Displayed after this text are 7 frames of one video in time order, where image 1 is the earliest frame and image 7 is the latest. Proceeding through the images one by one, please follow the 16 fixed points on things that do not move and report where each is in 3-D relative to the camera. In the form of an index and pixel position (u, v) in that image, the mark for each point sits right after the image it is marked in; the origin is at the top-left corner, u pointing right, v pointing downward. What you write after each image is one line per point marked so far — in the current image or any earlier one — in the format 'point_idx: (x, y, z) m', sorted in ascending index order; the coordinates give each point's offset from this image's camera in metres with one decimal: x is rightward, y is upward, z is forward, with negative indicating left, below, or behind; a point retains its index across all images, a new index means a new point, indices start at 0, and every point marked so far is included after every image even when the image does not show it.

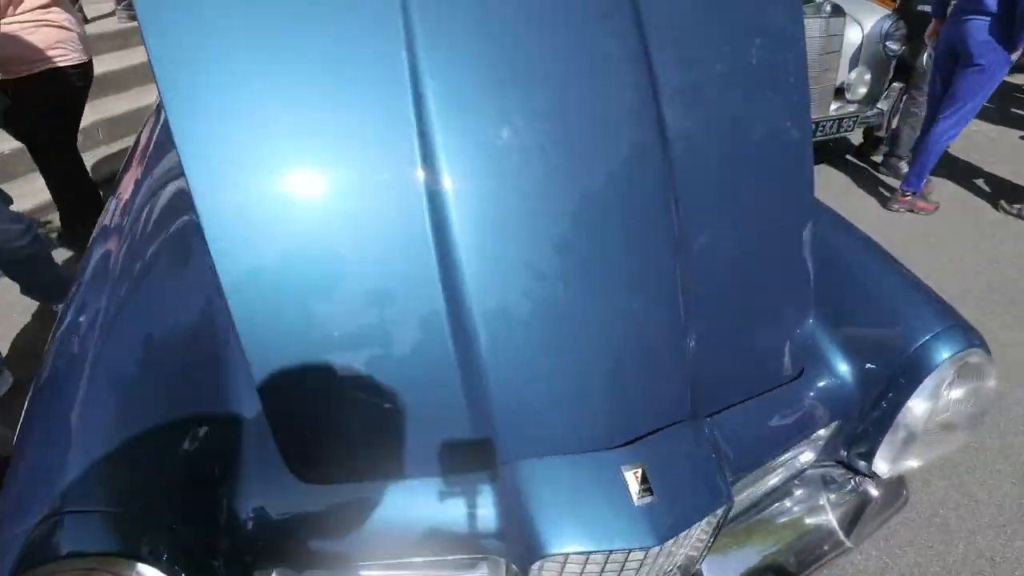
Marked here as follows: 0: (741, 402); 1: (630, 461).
0: (+0.6, -0.3, +1.3) m
1: (+0.2, -0.3, +1.1) m
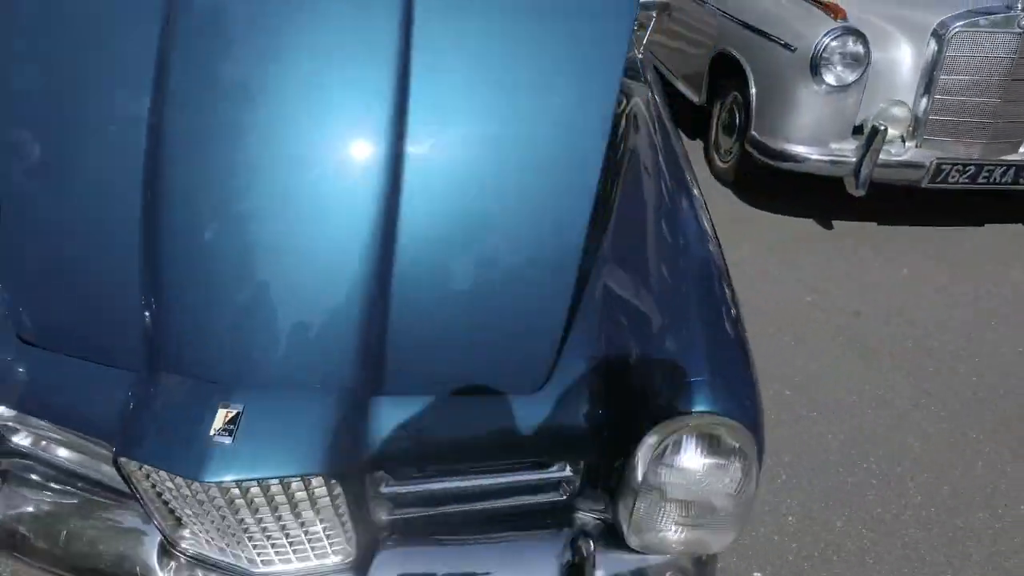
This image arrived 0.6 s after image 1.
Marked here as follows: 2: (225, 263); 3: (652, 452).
0: (-0.1, -0.3, +1.2) m
1: (-0.5, -0.2, +1.1) m
2: (-0.6, 0.0, +1.2) m
3: (+0.3, -0.4, +1.1) m
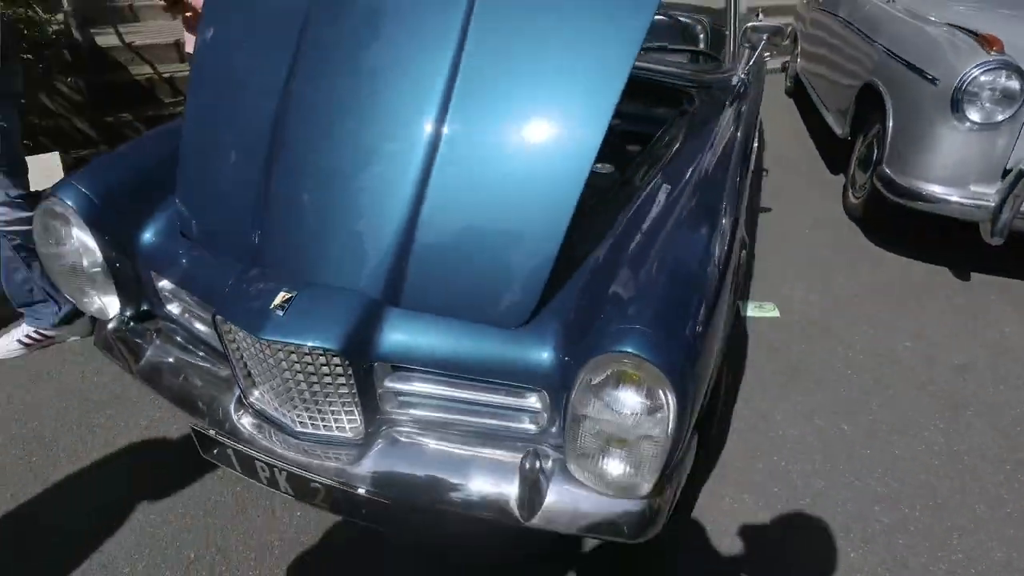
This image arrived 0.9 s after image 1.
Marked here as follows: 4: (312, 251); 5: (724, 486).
0: (-0.2, -0.1, +1.5) m
1: (-0.6, 0.0, +1.5) m
2: (-0.6, +0.3, +1.6) m
3: (+0.2, -0.3, +1.3) m
4: (-0.6, +0.1, +1.6) m
5: (+0.8, -0.7, +2.1) m
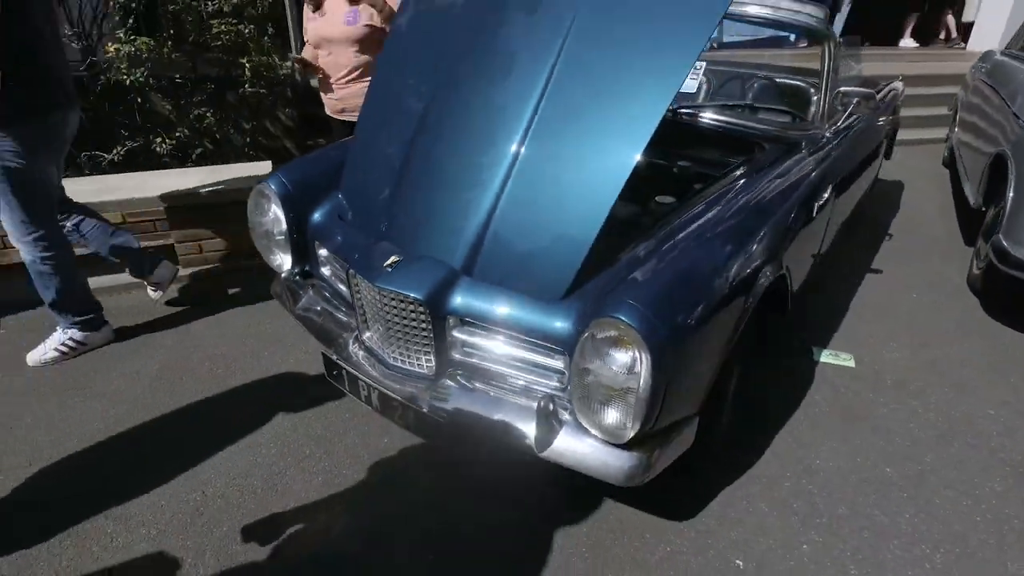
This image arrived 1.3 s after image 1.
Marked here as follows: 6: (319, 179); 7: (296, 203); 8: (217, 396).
0: (0.0, 0.0, +2.0) m
1: (-0.4, +0.1, +2.1) m
2: (-0.3, +0.4, +2.2) m
3: (+0.2, -0.2, +1.7) m
4: (-0.4, +0.2, +2.2) m
5: (+0.9, -0.8, +2.3) m
6: (-0.9, +0.5, +2.7) m
7: (-0.9, +0.4, +2.6) m
8: (-1.5, -0.5, +2.8) m
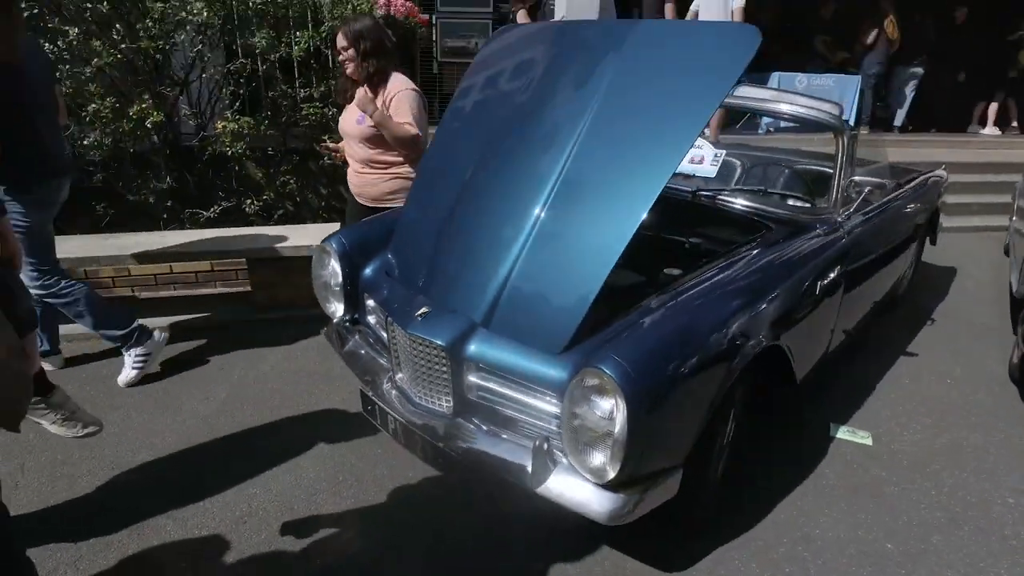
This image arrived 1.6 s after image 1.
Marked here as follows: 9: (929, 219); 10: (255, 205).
0: (0.0, -0.2, +2.3) m
1: (-0.4, -0.1, +2.5) m
2: (-0.2, +0.1, +2.6) m
3: (+0.2, -0.4, +2.0) m
4: (-0.3, 0.0, +2.6) m
5: (+0.9, -1.1, +2.4) m
6: (-0.7, +0.3, +3.1) m
7: (-0.8, +0.1, +3.0) m
8: (-1.4, -0.8, +3.2) m
9: (+3.6, +0.6, +5.0) m
10: (-2.1, +0.7, +4.8) m
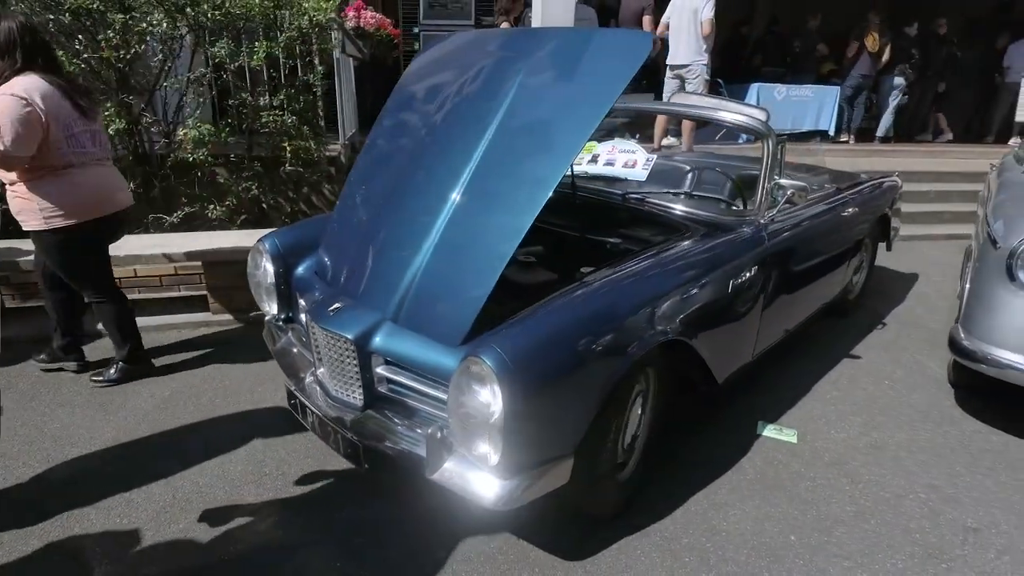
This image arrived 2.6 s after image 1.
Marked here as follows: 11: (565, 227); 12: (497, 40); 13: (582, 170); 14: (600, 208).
0: (-0.4, -0.2, +2.4) m
1: (-0.7, -0.1, +2.6) m
2: (-0.6, +0.2, +2.7) m
3: (-0.2, -0.4, +2.1) m
4: (-0.7, 0.0, +2.6) m
5: (+0.5, -1.1, +2.5) m
6: (-1.1, +0.3, +3.2) m
7: (-1.2, +0.1, +3.1) m
8: (-1.7, -0.8, +3.3) m
9: (+3.2, +0.6, +5.1) m
10: (-2.5, +0.7, +4.9) m
11: (+0.3, +0.3, +3.3) m
12: (-0.1, +1.3, +3.1) m
13: (+0.5, +0.8, +3.8) m
14: (+0.5, +0.5, +3.4) m
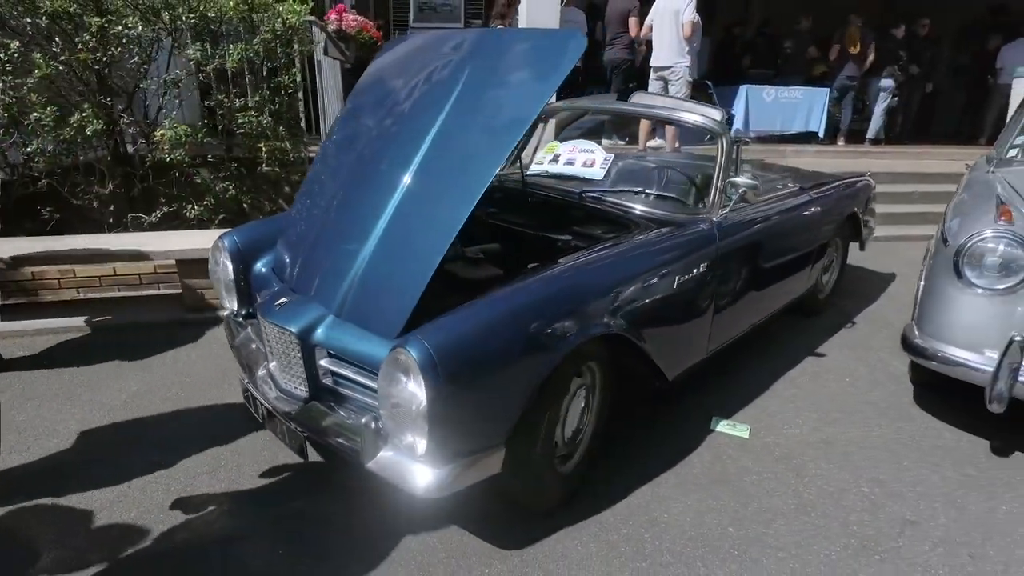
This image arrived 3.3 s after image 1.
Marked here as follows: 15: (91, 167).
0: (-0.6, -0.2, +2.4) m
1: (-1.0, -0.1, +2.6) m
2: (-0.9, +0.2, +2.8) m
3: (-0.4, -0.3, +2.1) m
4: (-0.9, 0.0, +2.7) m
5: (+0.3, -1.1, +2.5) m
6: (-1.4, +0.3, +3.3) m
7: (-1.5, +0.2, +3.2) m
8: (-2.0, -0.7, +3.4) m
9: (+3.0, +0.6, +5.1) m
10: (-2.7, +0.7, +5.0) m
11: (+0.1, +0.4, +3.4) m
12: (-0.3, +1.4, +3.2) m
13: (+0.2, +0.8, +3.9) m
14: (+0.3, +0.5, +3.5) m
15: (-3.5, +1.0, +4.8) m
